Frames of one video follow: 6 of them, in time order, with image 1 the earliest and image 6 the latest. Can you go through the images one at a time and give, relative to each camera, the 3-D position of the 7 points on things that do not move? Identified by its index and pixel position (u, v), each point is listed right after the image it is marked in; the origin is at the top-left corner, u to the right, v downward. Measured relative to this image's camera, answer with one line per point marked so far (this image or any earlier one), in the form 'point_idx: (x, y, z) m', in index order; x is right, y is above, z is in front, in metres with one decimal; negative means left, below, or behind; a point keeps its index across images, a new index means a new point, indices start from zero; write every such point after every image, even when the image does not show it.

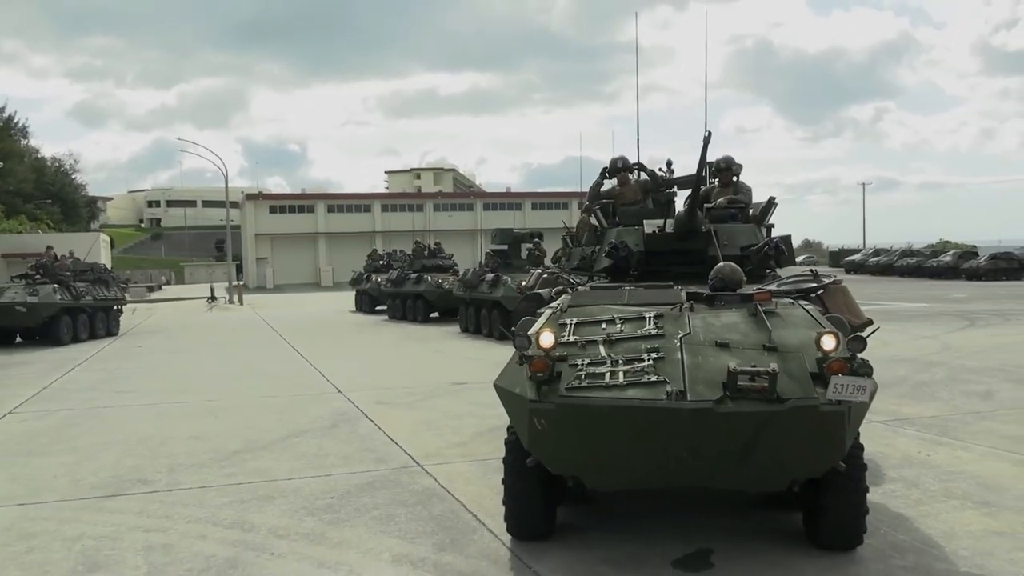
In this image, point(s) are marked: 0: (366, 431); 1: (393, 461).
0: (-1.3, -1.3, +8.3) m
1: (-0.9, -1.3, +6.9) m
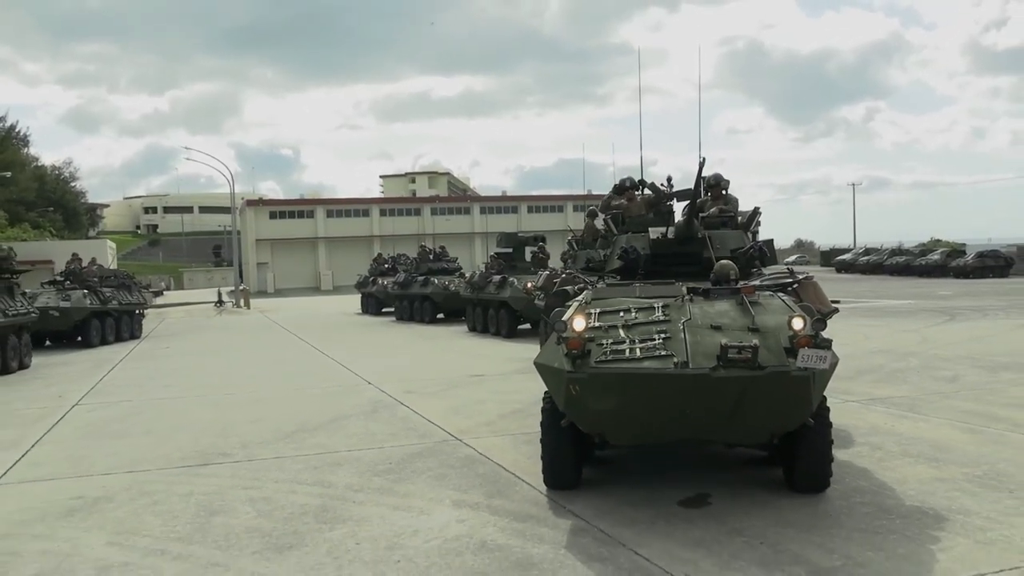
0: (-1.1, -1.3, +9.4) m
1: (-0.7, -1.3, +8.0) m
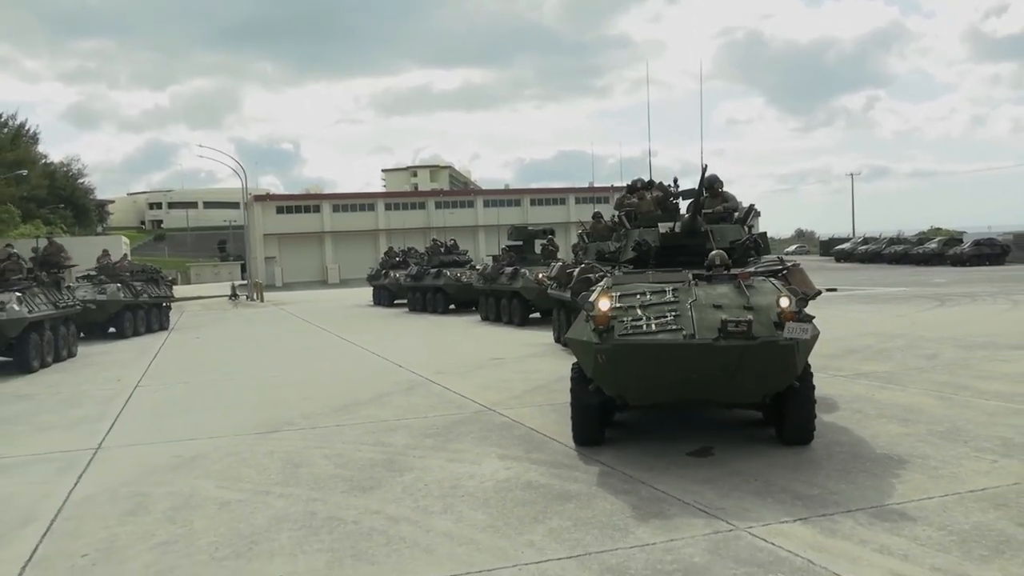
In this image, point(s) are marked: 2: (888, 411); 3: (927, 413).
0: (-0.8, -1.2, +10.5) m
1: (-0.4, -1.2, +9.1) m
2: (+3.2, -1.0, +7.9) m
3: (+3.5, -1.0, +7.8) m
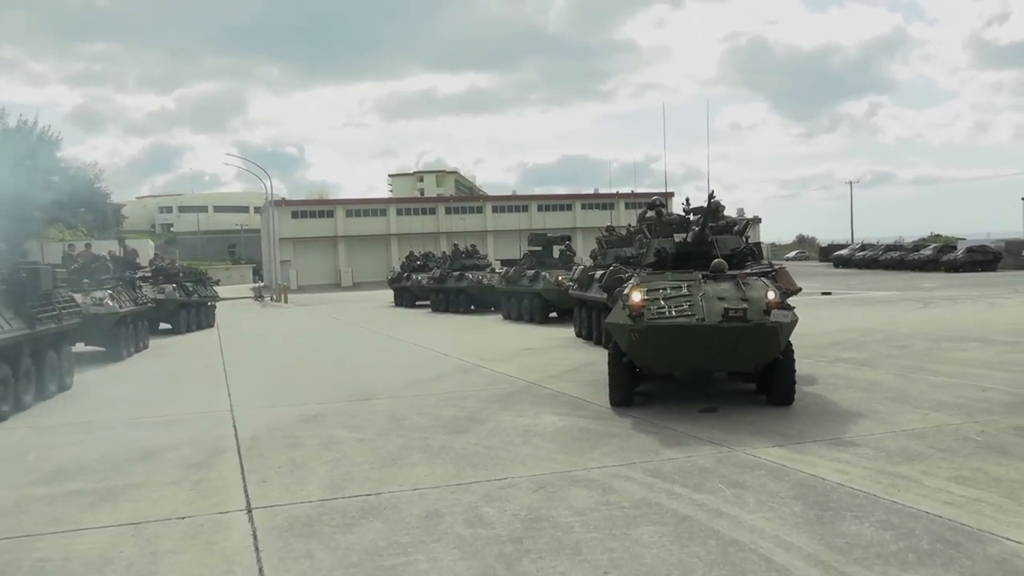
0: (-0.3, -1.1, +12.6) m
1: (+0.1, -1.1, +11.2) m
2: (+3.7, -1.0, +10.0) m
3: (+4.0, -1.0, +9.9) m
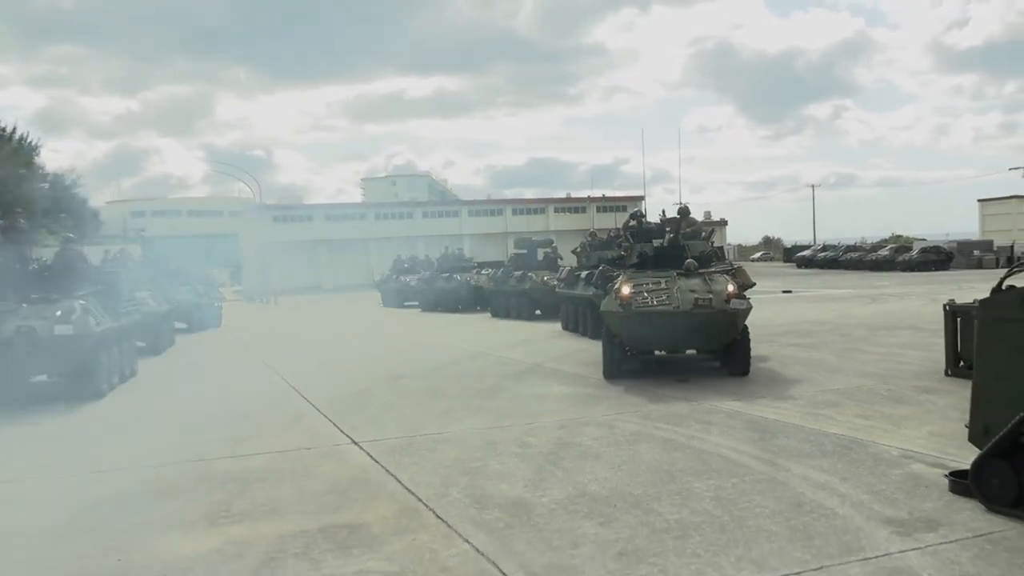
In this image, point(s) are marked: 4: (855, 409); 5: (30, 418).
0: (-0.3, -1.1, +14.7) m
1: (+0.2, -1.1, +13.4) m
2: (+3.8, -1.0, +12.3) m
3: (+4.1, -1.0, +12.2) m
4: (+3.1, -1.1, +8.3) m
5: (-5.2, -1.4, +10.1) m
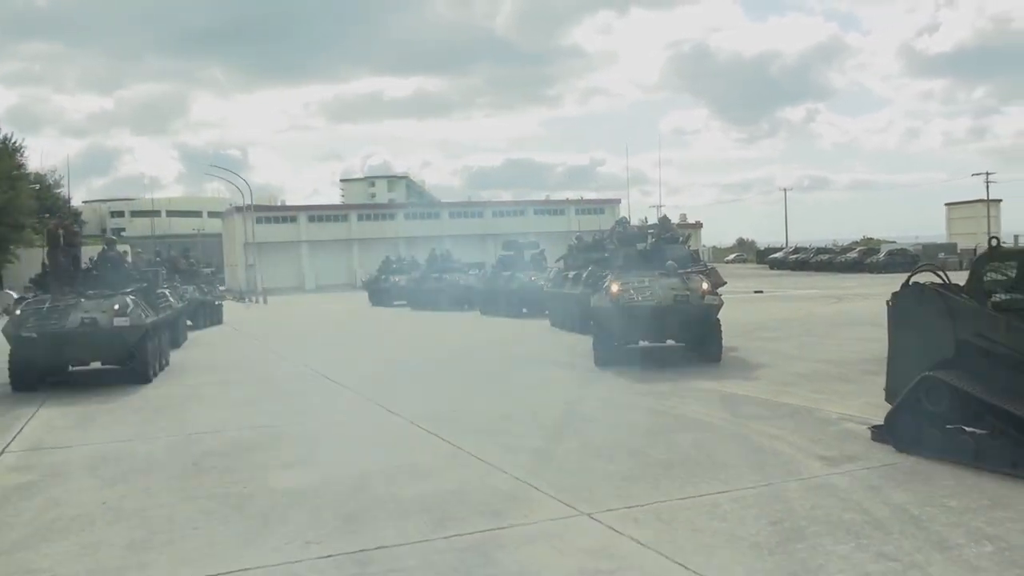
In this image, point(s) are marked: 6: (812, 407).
0: (-0.3, -1.1, +16.3) m
1: (+0.2, -1.1, +15.0) m
2: (+3.8, -0.9, +14.0) m
3: (+4.1, -0.9, +13.9) m
4: (+3.2, -1.1, +10.0) m
5: (-5.1, -1.4, +11.5) m
6: (+2.8, -1.1, +8.6) m
